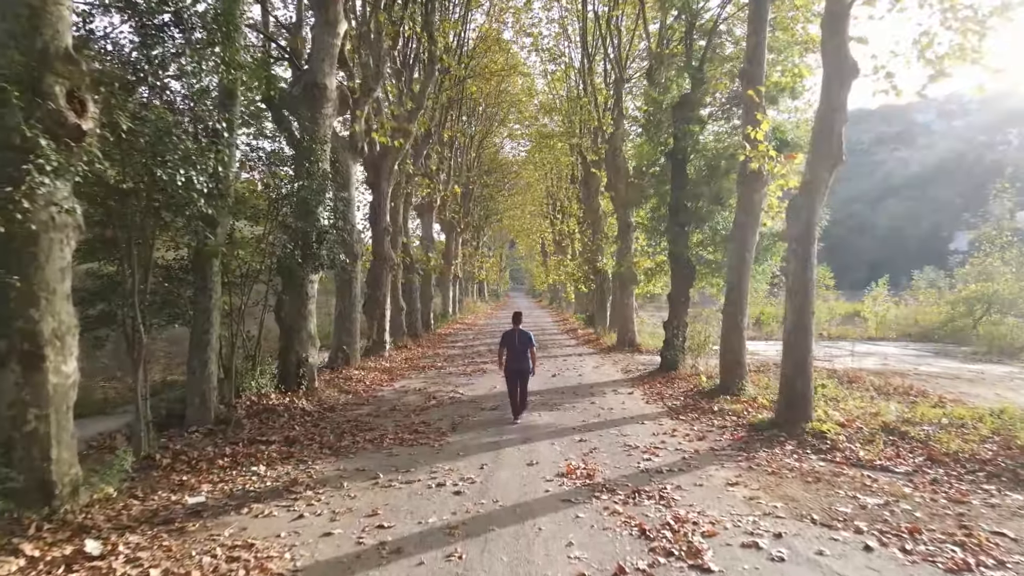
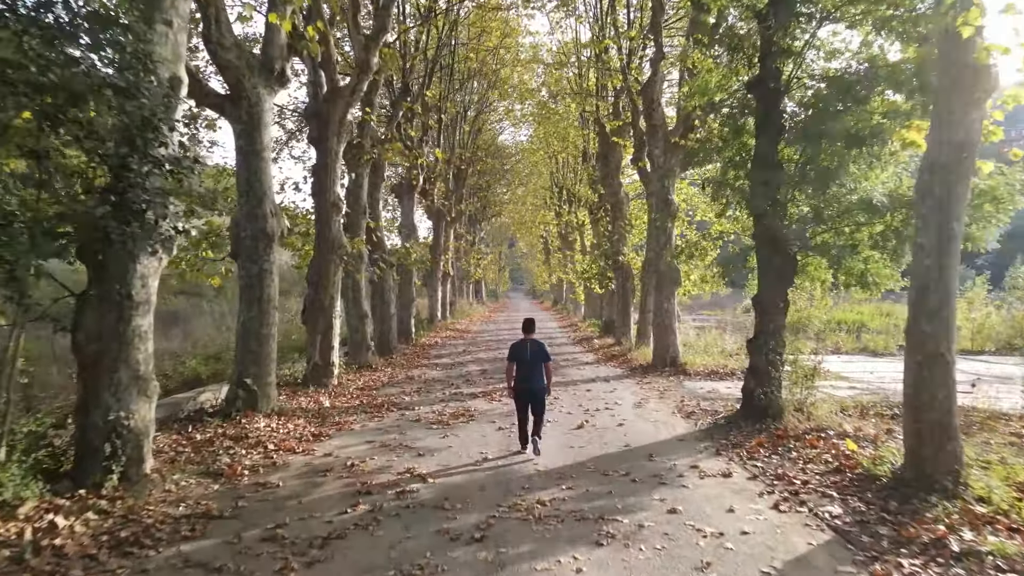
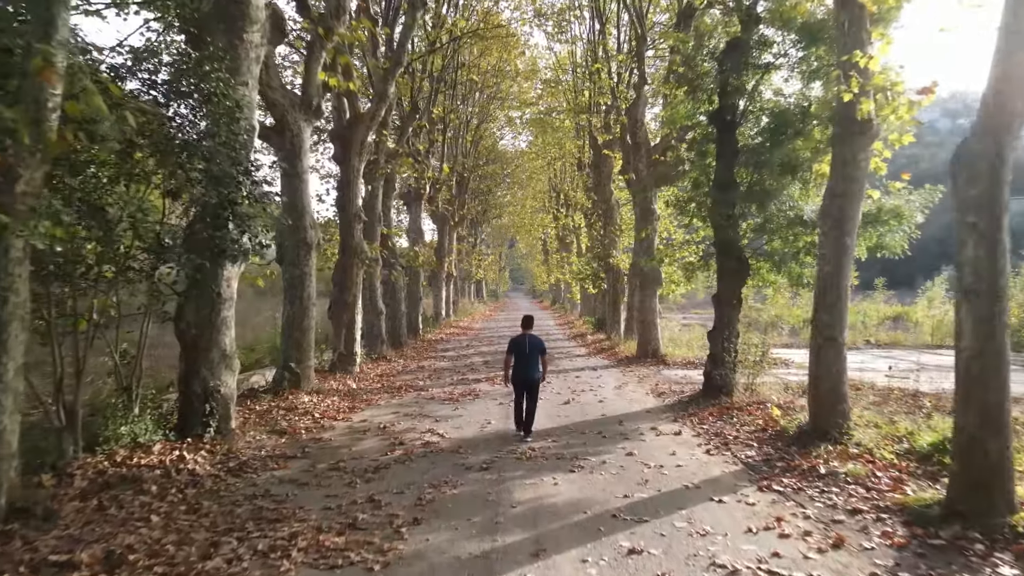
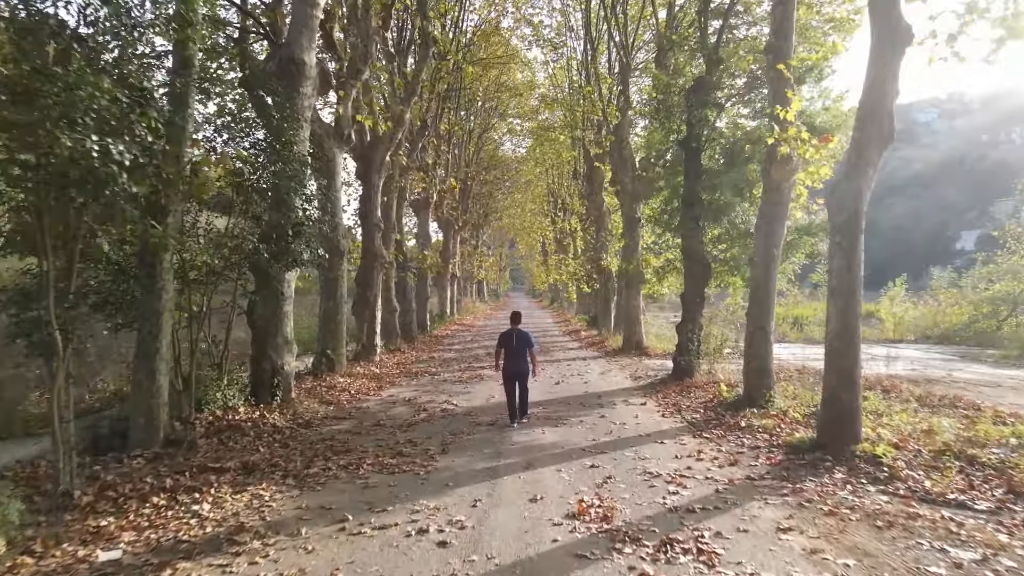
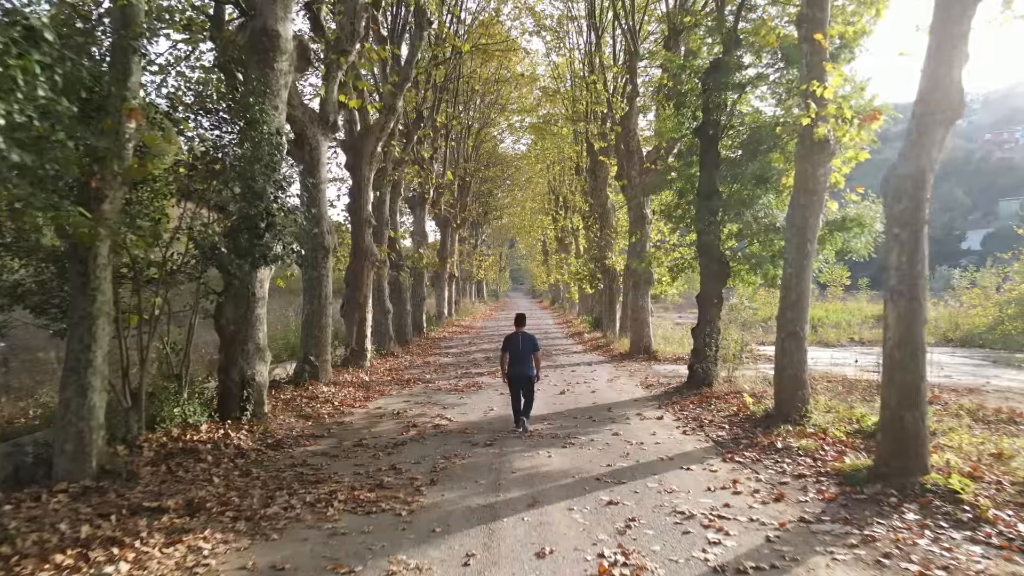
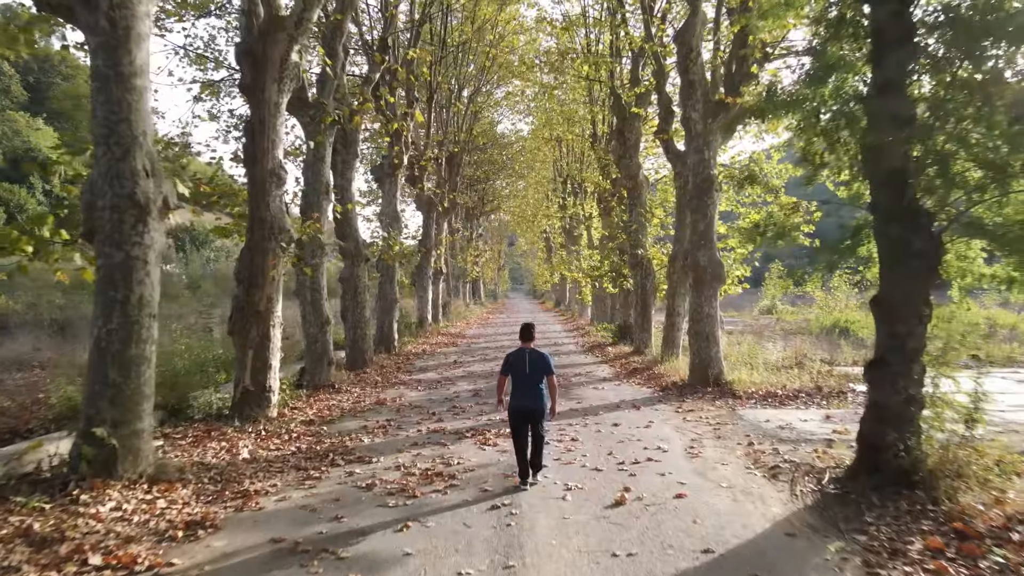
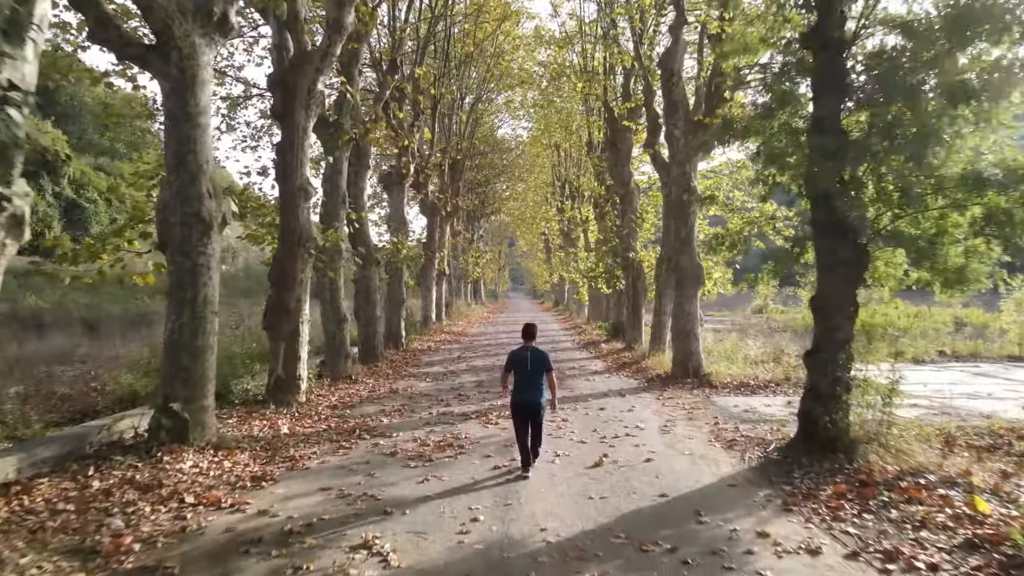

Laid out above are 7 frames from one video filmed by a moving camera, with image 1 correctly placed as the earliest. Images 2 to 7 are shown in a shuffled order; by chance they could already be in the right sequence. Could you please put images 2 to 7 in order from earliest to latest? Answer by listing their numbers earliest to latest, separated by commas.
4, 5, 3, 2, 7, 6
